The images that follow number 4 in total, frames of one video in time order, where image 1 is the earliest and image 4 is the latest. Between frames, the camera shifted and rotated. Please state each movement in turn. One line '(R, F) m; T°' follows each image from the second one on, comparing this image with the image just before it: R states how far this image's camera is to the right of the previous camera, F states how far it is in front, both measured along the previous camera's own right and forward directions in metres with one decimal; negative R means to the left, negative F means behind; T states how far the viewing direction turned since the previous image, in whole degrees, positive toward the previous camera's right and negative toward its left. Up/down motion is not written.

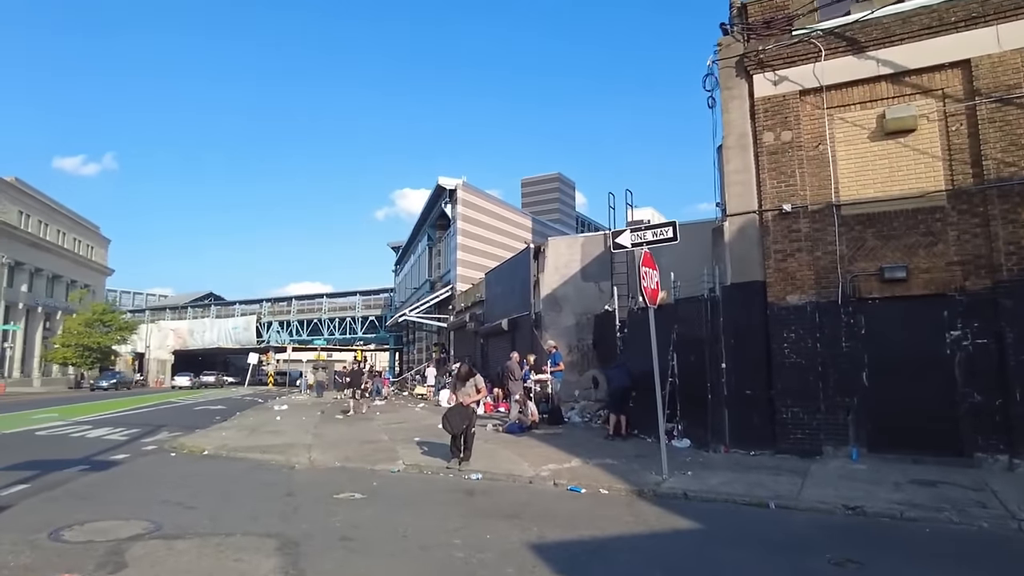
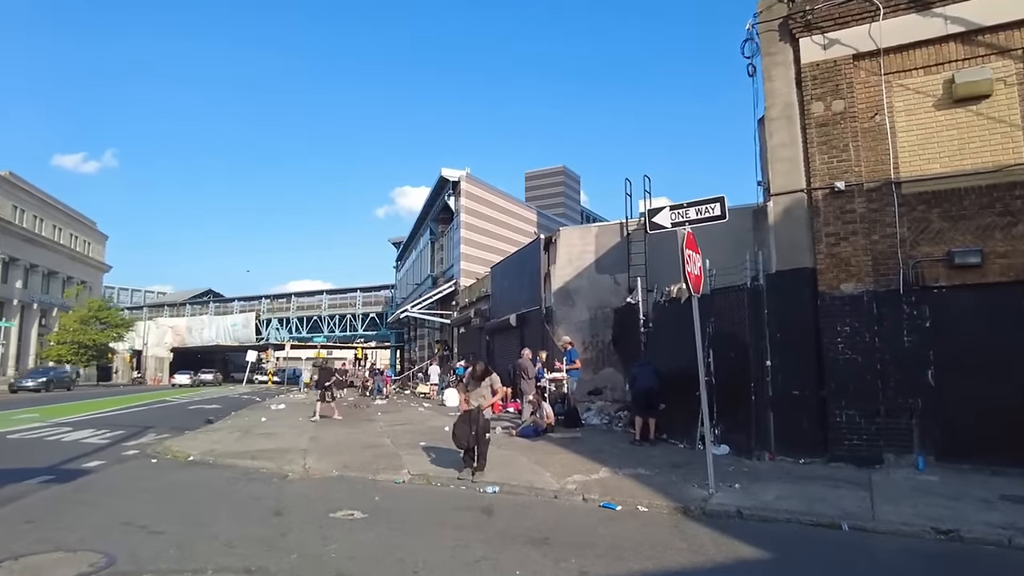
(-0.3, +1.2) m; 0°
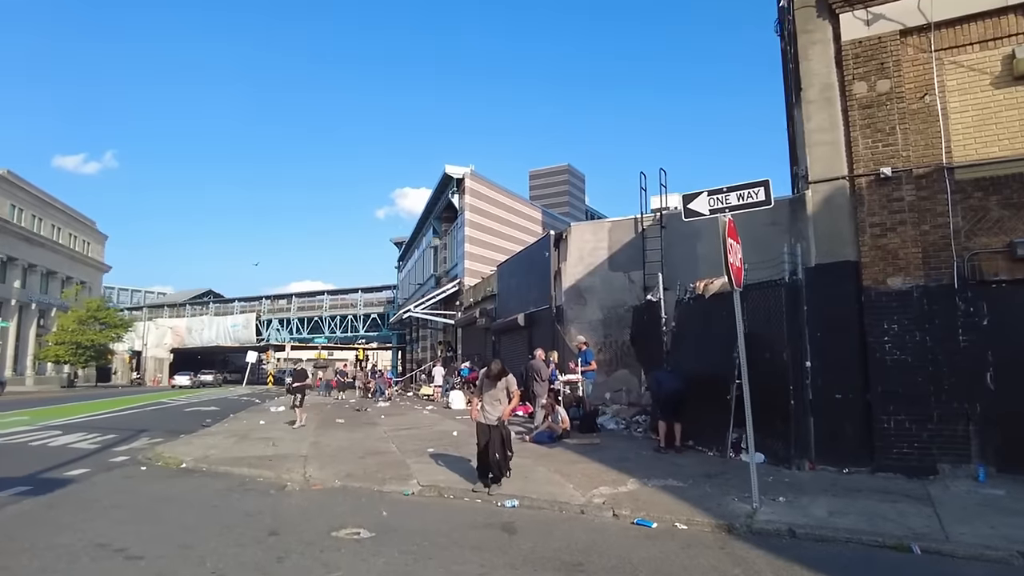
(-0.2, +0.7) m; 0°
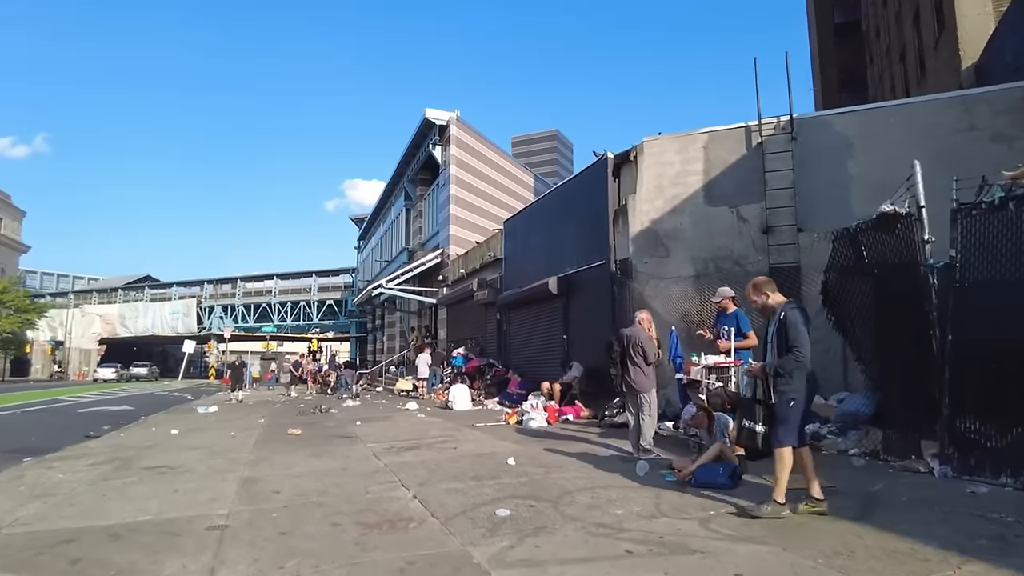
(-1.7, +6.0) m; +4°
